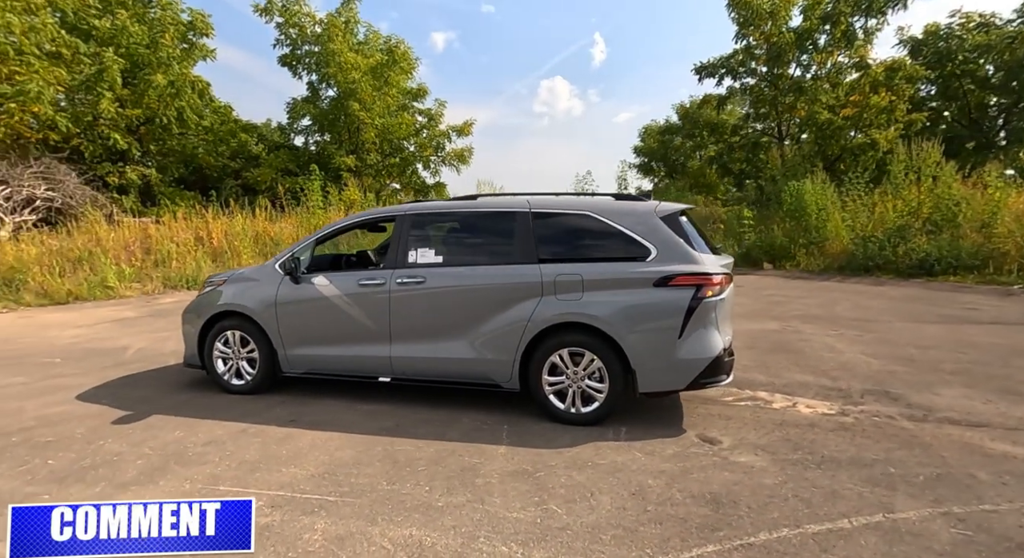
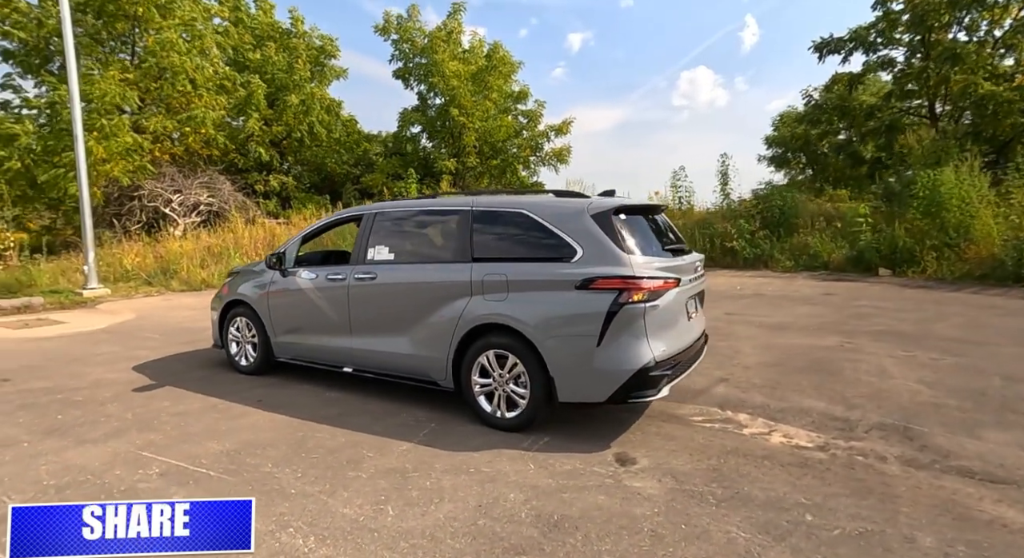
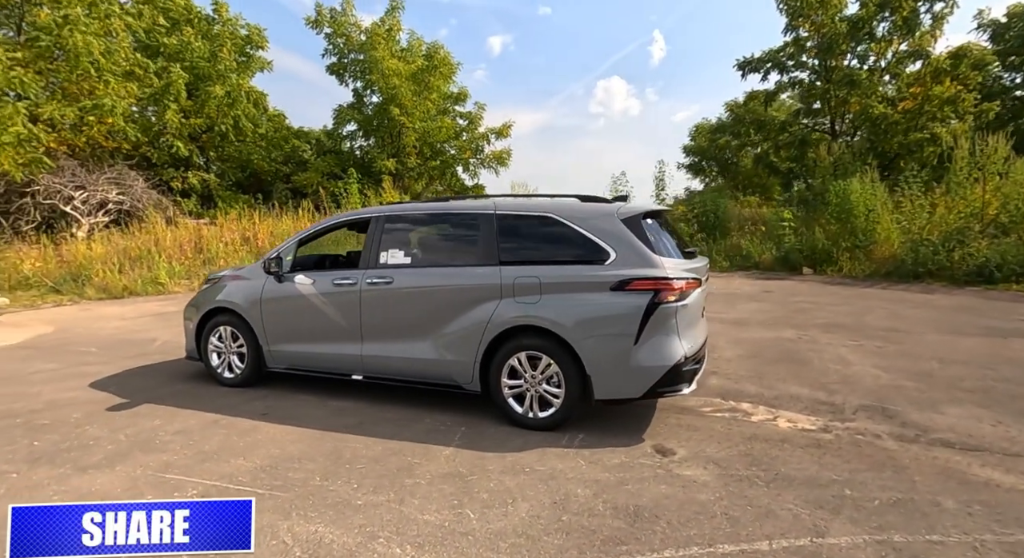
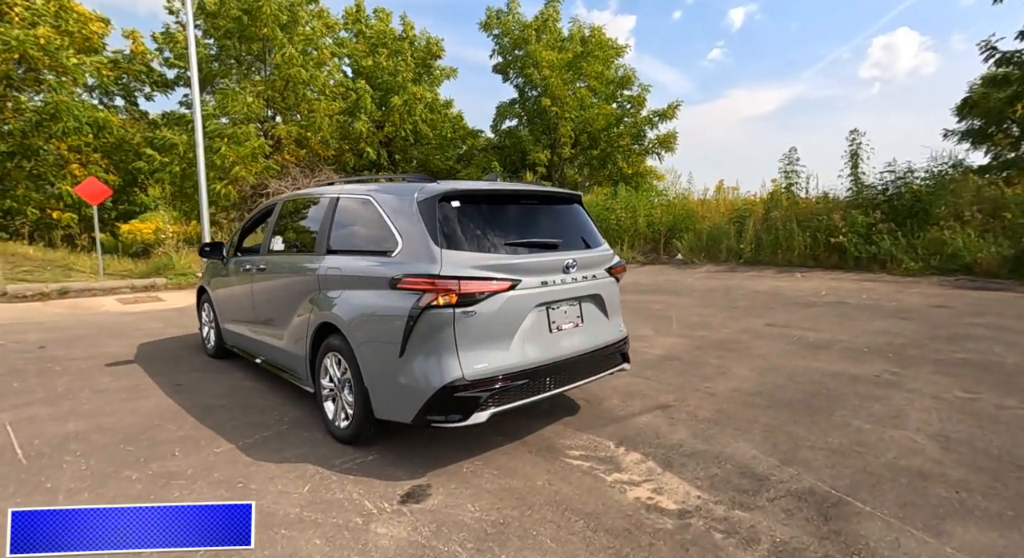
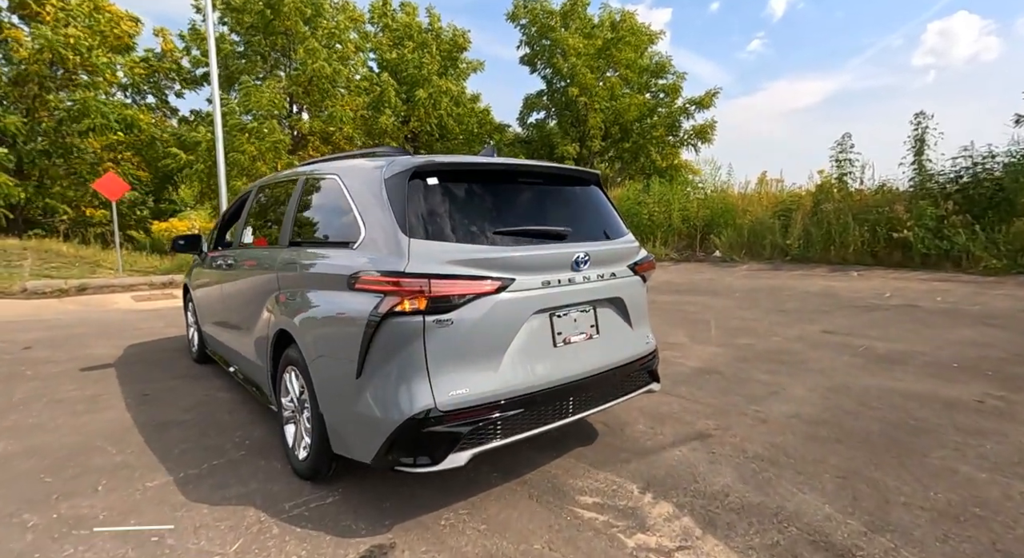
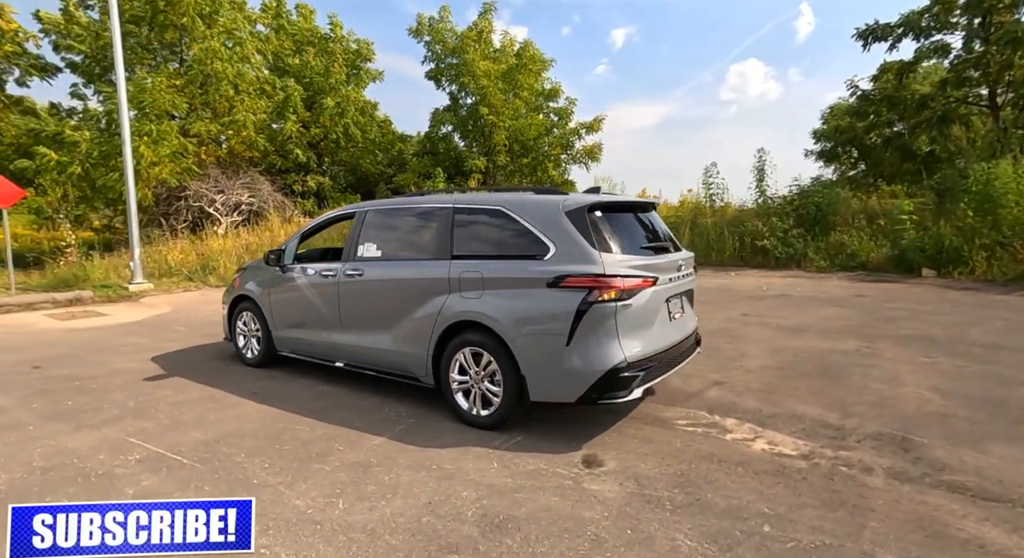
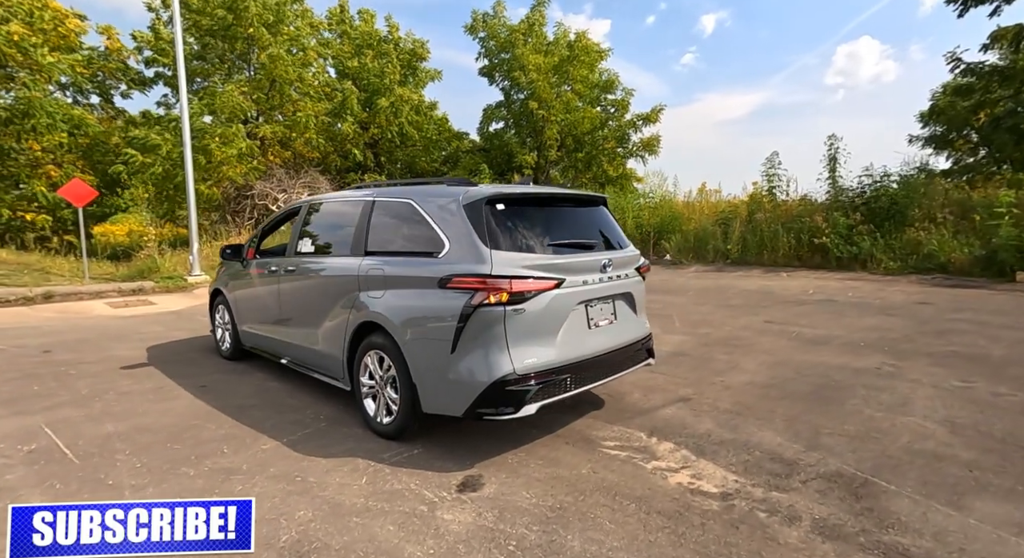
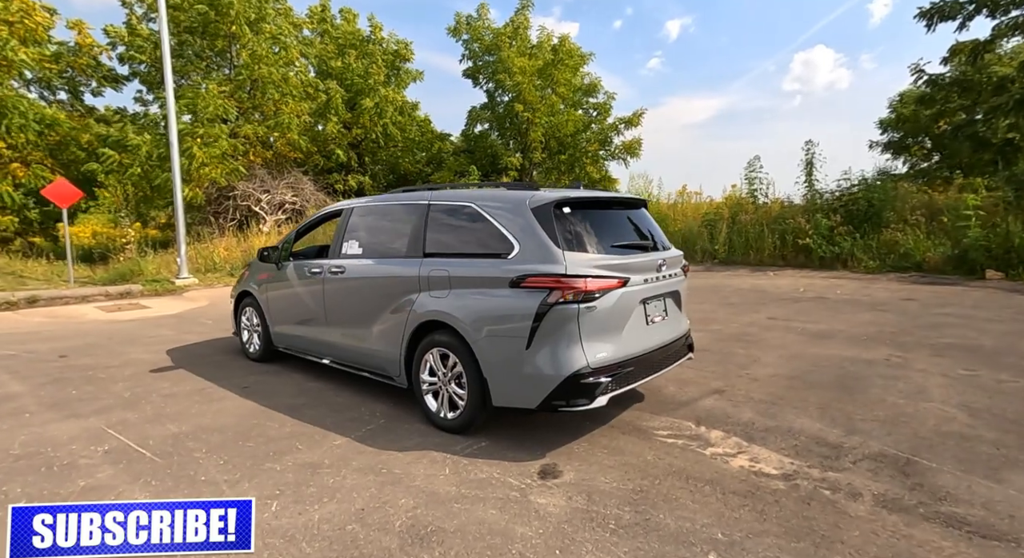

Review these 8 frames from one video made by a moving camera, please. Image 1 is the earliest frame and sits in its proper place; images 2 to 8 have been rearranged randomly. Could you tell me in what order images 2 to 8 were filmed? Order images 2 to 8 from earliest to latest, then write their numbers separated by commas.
3, 2, 6, 8, 7, 4, 5
